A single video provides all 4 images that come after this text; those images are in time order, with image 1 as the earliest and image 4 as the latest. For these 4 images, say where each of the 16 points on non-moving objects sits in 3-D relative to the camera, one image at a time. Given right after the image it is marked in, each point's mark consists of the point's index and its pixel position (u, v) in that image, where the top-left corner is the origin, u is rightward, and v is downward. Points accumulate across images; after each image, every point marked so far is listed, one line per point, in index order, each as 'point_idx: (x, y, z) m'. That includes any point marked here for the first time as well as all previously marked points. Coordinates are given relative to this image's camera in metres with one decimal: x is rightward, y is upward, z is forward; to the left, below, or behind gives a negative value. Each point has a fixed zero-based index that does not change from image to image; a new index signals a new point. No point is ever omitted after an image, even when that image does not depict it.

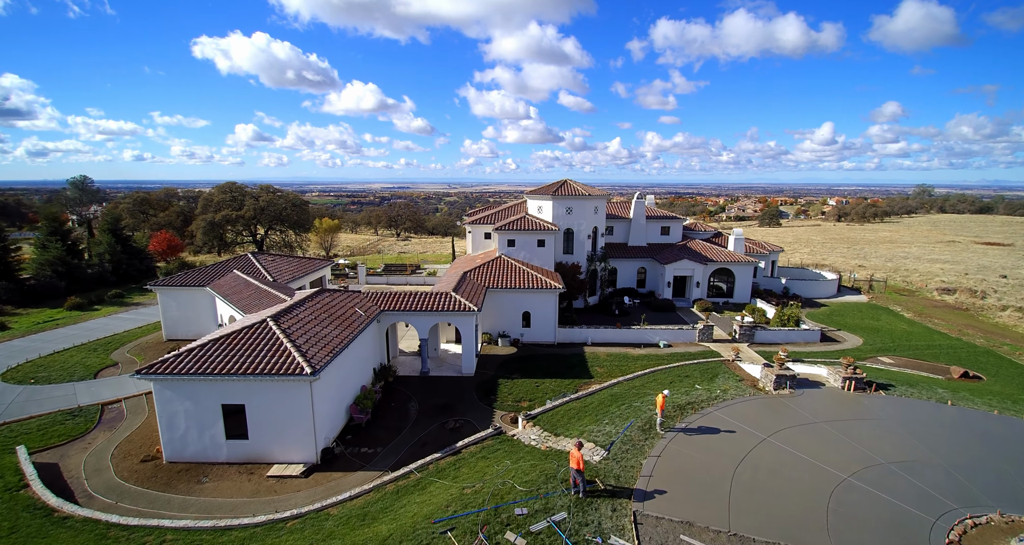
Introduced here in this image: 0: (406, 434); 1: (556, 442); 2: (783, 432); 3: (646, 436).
0: (-4.1, -6.2, +18.3) m
1: (+1.5, -5.7, +16.0) m
2: (+9.1, -5.4, +16.1) m
3: (+4.4, -5.4, +15.7) m
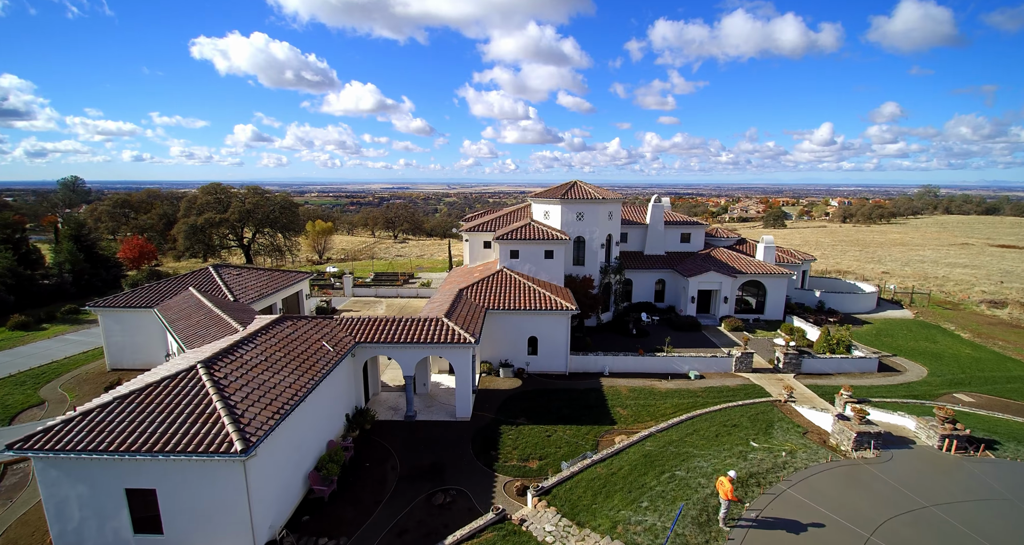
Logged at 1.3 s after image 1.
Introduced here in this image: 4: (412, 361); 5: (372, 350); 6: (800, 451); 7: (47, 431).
0: (-3.9, -7.1, +14.1) m
1: (+1.7, -6.6, +11.7) m
2: (+9.4, -6.3, +11.9) m
3: (+4.6, -6.3, +11.4) m
4: (-4.0, -3.5, +18.9) m
5: (-5.6, -3.1, +18.9) m
6: (+9.3, -5.8, +15.5) m
7: (-11.6, -3.9, +11.9) m
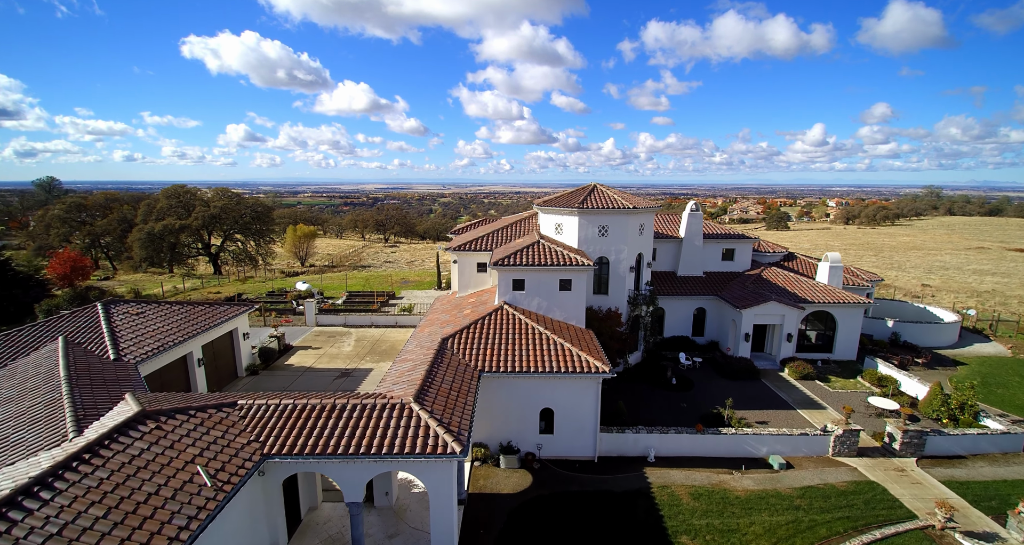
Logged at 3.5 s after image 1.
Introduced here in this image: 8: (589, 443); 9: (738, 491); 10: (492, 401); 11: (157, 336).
0: (-3.6, -8.7, +6.9) m
1: (+2.0, -8.1, +4.6) m
2: (+9.7, -7.8, +4.8) m
3: (+4.9, -7.8, +4.3) m
4: (-3.7, -5.1, +11.7) m
5: (-5.3, -4.6, +11.6) m
6: (+9.6, -7.3, +8.5) m
7: (-11.3, -5.5, +4.6) m
8: (+2.7, -5.9, +16.7) m
9: (+7.1, -6.9, +15.1) m
10: (-0.7, -4.4, +16.3) m
11: (-13.9, -2.4, +18.7) m
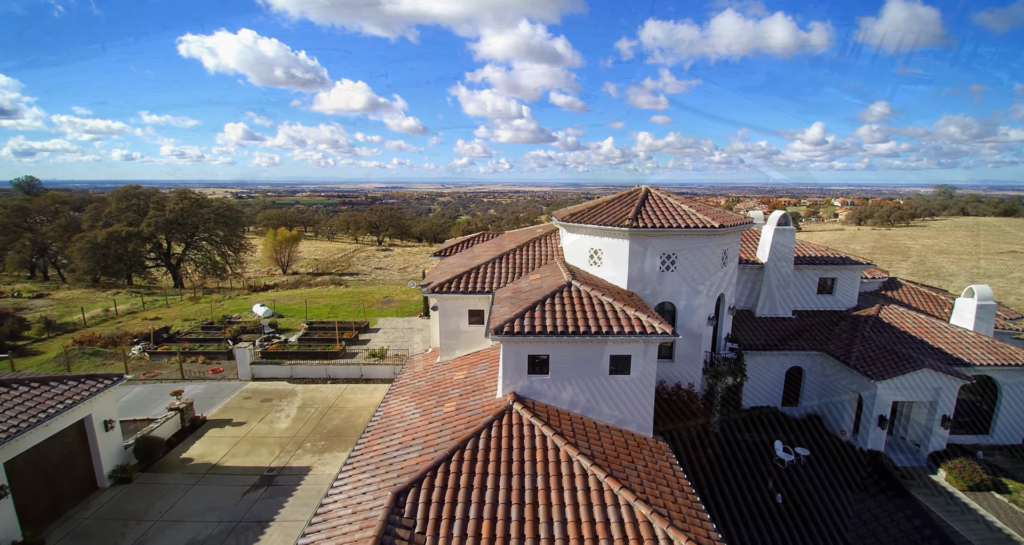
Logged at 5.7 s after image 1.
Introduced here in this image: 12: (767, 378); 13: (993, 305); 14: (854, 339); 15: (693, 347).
0: (-3.2, -10.4, -1.5) m
1: (+2.5, -9.8, -3.8) m
2: (+10.1, -9.5, -3.5) m
3: (+5.4, -9.5, -4.0) m
4: (-3.3, -6.8, +3.3) m
5: (-4.9, -6.3, +3.2) m
6: (+10.0, -9.0, +0.1) m
7: (-10.9, -7.2, -3.8) m
8: (+3.1, -7.6, +8.3) m
9: (+7.5, -8.6, +6.8) m
10: (-0.3, -6.1, +8.0) m
11: (-13.5, -4.1, +10.3) m
12: (+9.8, -4.0, +18.4) m
13: (+19.2, -1.3, +19.0) m
14: (+12.7, -2.5, +17.8) m
15: (+5.5, -2.3, +14.7) m
